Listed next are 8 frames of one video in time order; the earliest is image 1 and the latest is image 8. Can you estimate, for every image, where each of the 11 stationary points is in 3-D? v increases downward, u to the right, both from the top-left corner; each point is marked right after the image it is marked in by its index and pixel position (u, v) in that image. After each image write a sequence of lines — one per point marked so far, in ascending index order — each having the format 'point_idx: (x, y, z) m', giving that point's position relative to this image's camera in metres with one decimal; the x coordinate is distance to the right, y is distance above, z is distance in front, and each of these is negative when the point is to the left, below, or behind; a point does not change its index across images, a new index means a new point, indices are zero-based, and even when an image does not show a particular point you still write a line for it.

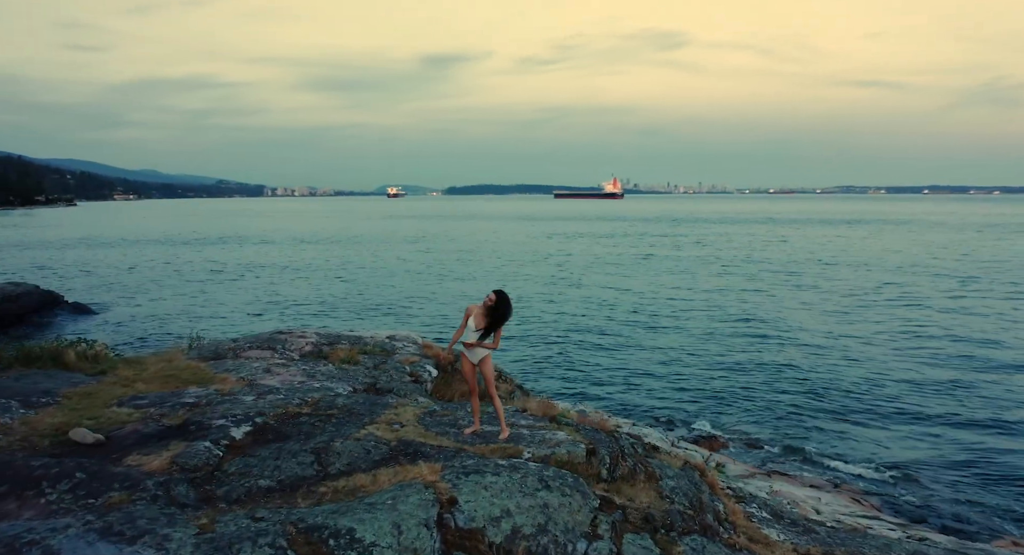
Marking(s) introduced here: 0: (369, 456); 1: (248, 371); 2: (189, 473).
0: (-1.4, -1.8, +6.4) m
1: (-5.0, -1.8, +12.1) m
2: (-2.8, -1.7, +5.4) m
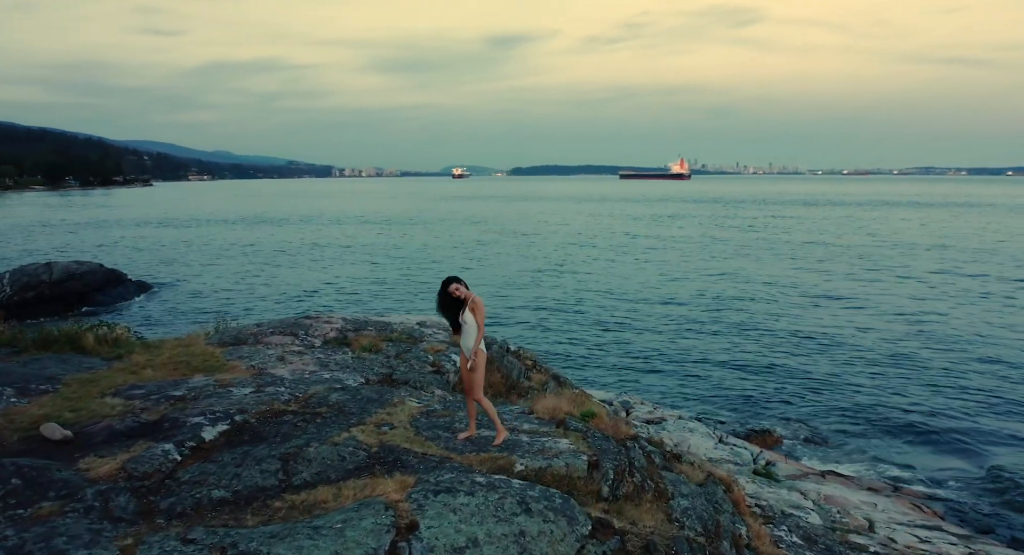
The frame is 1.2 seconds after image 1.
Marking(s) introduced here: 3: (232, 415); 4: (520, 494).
0: (-1.6, -1.7, +5.9) m
1: (-4.7, -1.5, +11.9) m
2: (-3.0, -1.6, +5.0) m
3: (-3.0, -1.5, +6.9) m
4: (+0.1, -1.8, +5.2) m
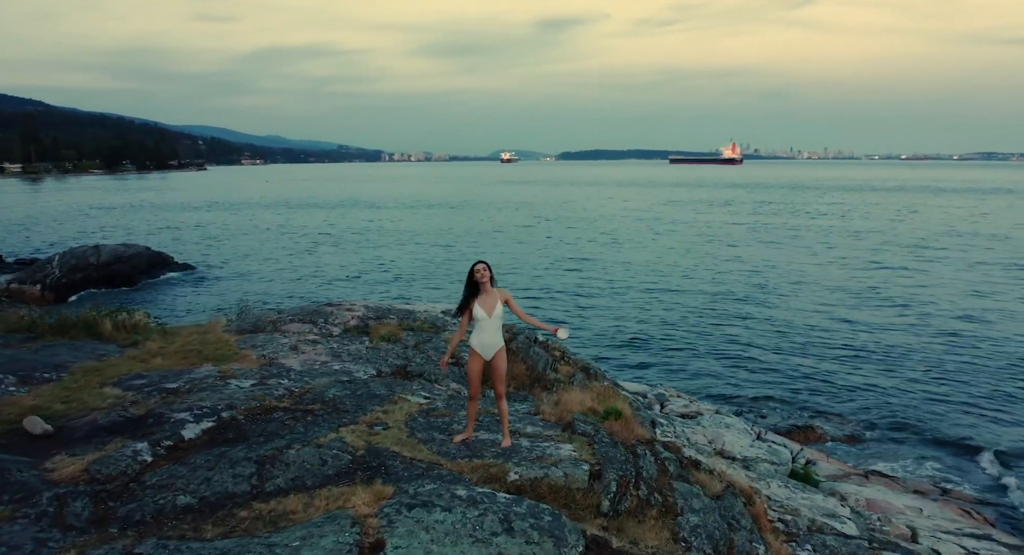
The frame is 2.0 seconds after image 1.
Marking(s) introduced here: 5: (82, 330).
0: (-1.7, -1.7, +5.6) m
1: (-4.4, -1.3, +11.7) m
2: (-3.1, -1.6, +4.8) m
3: (-3.0, -1.4, +6.6) m
4: (-0.1, -1.8, +4.8) m
5: (-7.7, -0.9, +11.3) m
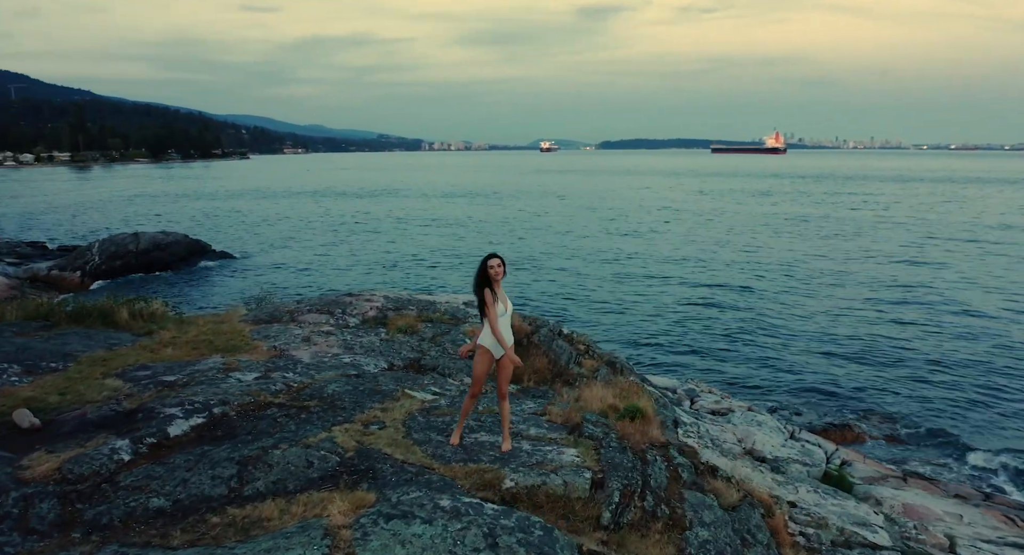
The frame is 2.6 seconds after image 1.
0: (-1.7, -1.6, +5.3) m
1: (-4.1, -1.1, +11.6) m
2: (-3.2, -1.5, +4.6) m
3: (-3.0, -1.3, +6.4) m
4: (-0.2, -1.7, +4.5) m
5: (-7.4, -0.7, +11.4) m
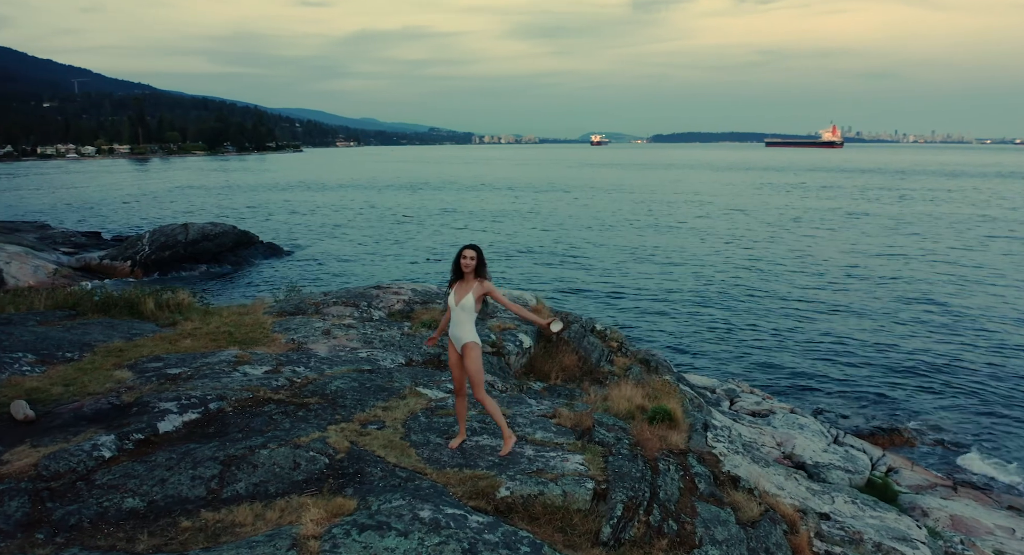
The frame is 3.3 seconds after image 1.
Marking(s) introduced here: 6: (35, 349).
0: (-1.8, -1.6, +5.1) m
1: (-3.7, -1.0, +11.5) m
2: (-3.3, -1.4, +4.5) m
3: (-3.0, -1.2, +6.3) m
4: (-0.3, -1.7, +4.1) m
5: (-7.0, -0.6, +11.5) m
6: (-6.1, -0.9, +8.1) m
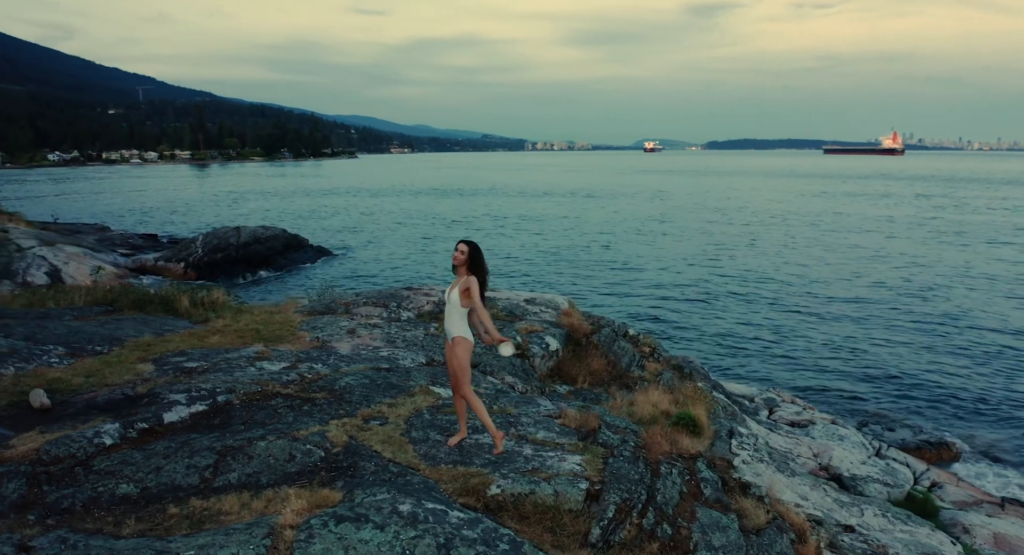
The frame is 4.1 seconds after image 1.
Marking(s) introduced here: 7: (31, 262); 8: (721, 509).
0: (-1.8, -1.5, +5.1) m
1: (-3.3, -1.0, +11.6) m
2: (-3.4, -1.4, +4.6) m
3: (-3.0, -1.2, +6.4) m
4: (-0.4, -1.6, +4.1) m
5: (-6.6, -0.5, +11.9) m
6: (-5.9, -0.9, +8.4) m
7: (-12.9, +0.4, +17.0) m
8: (+1.8, -1.9, +5.3) m
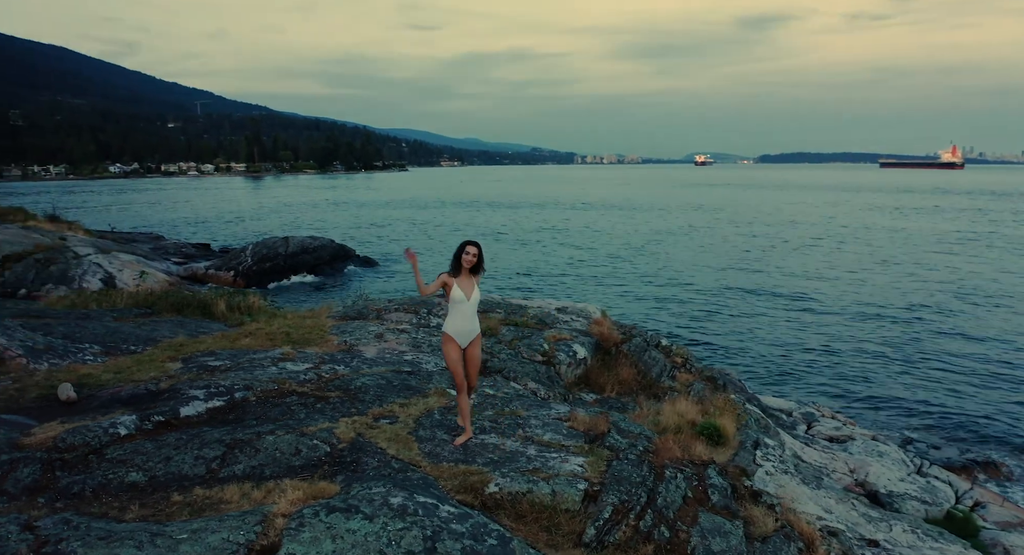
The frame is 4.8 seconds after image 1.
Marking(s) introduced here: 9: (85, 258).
0: (-1.8, -1.5, +5.2) m
1: (-2.8, -1.1, +11.8) m
2: (-3.4, -1.3, +4.8) m
3: (-2.9, -1.2, +6.6) m
4: (-0.5, -1.6, +4.1) m
5: (-6.1, -0.6, +12.3) m
6: (-5.7, -0.9, +8.8) m
7: (-12.0, +0.3, +17.9) m
8: (+1.8, -1.9, +5.2) m
9: (-12.4, +0.6, +18.3) m
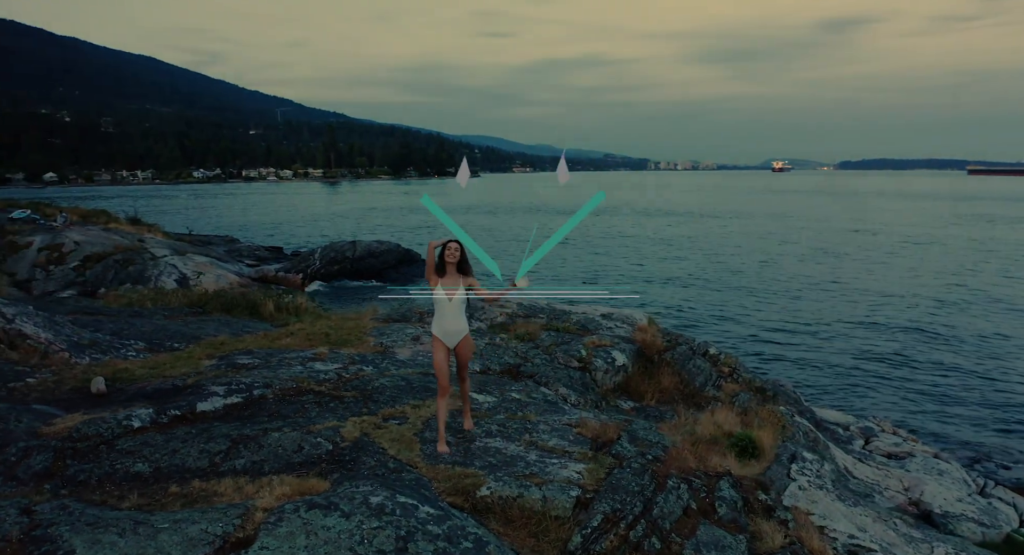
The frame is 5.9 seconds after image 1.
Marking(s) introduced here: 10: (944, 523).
0: (-1.9, -1.5, +5.3) m
1: (-2.2, -1.1, +12.0) m
2: (-3.5, -1.3, +5.1) m
3: (-2.8, -1.2, +6.8) m
4: (-0.6, -1.6, +4.0) m
5: (-5.4, -0.7, +12.8) m
6: (-5.3, -0.9, +9.3) m
7: (-10.7, +0.2, +19.0) m
8: (+1.7, -2.0, +4.9) m
9: (-11.0, +0.5, +19.4) m
10: (+5.7, -3.3, +8.3) m
